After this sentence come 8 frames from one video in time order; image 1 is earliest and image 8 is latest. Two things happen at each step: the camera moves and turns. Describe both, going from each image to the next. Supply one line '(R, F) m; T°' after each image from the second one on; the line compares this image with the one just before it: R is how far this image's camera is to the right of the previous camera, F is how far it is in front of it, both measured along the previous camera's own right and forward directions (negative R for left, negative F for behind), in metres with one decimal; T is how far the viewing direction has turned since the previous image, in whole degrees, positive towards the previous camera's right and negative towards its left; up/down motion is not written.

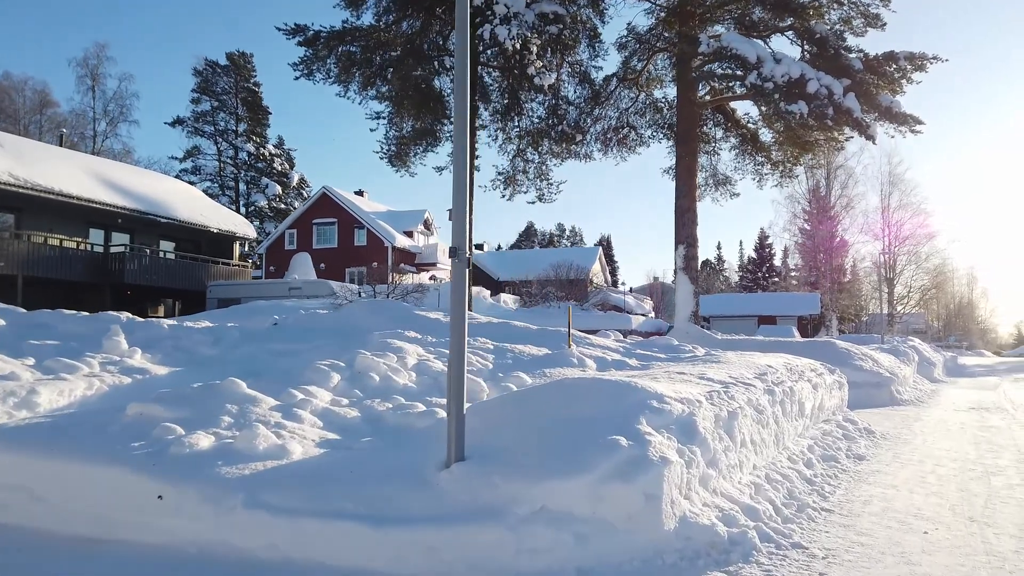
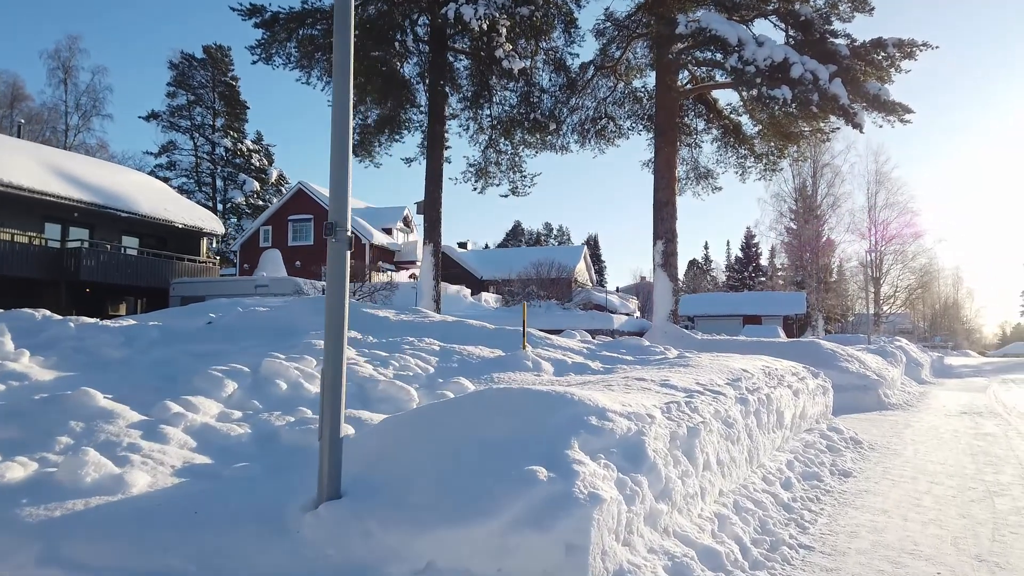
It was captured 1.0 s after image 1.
(+0.5, +0.9) m; +1°
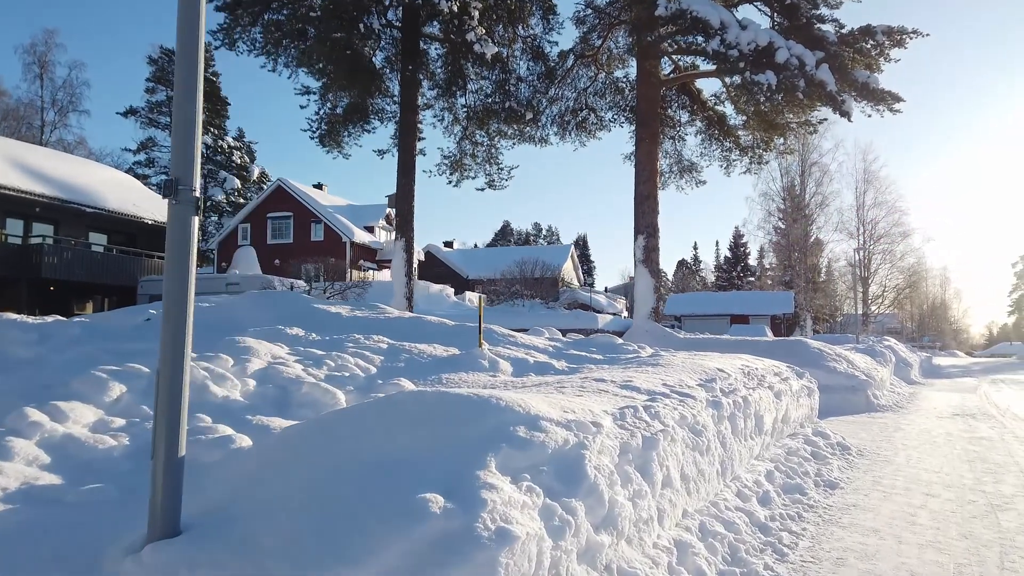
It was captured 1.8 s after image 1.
(+0.4, +0.7) m; +1°
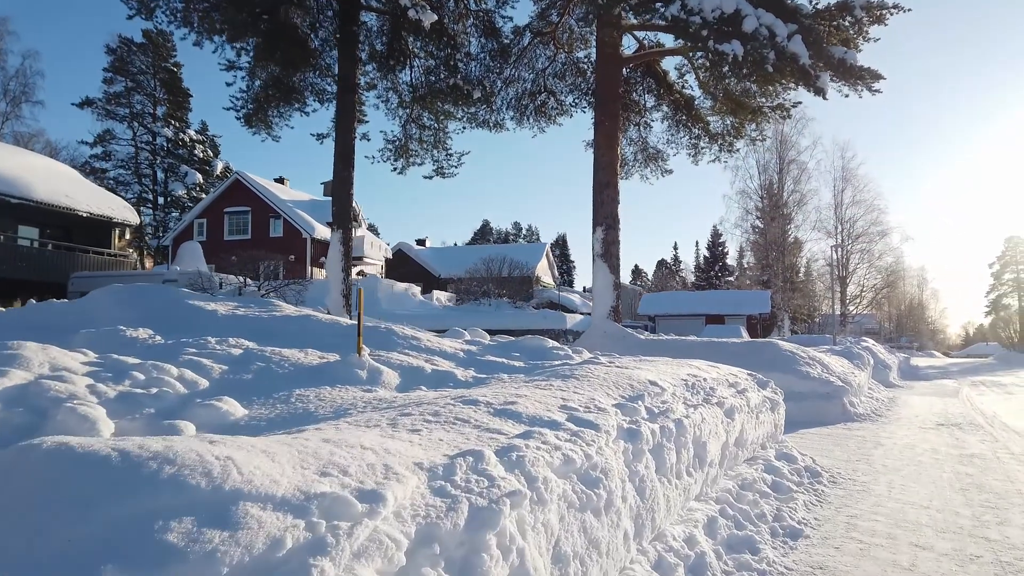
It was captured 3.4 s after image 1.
(+0.8, +1.4) m; +1°
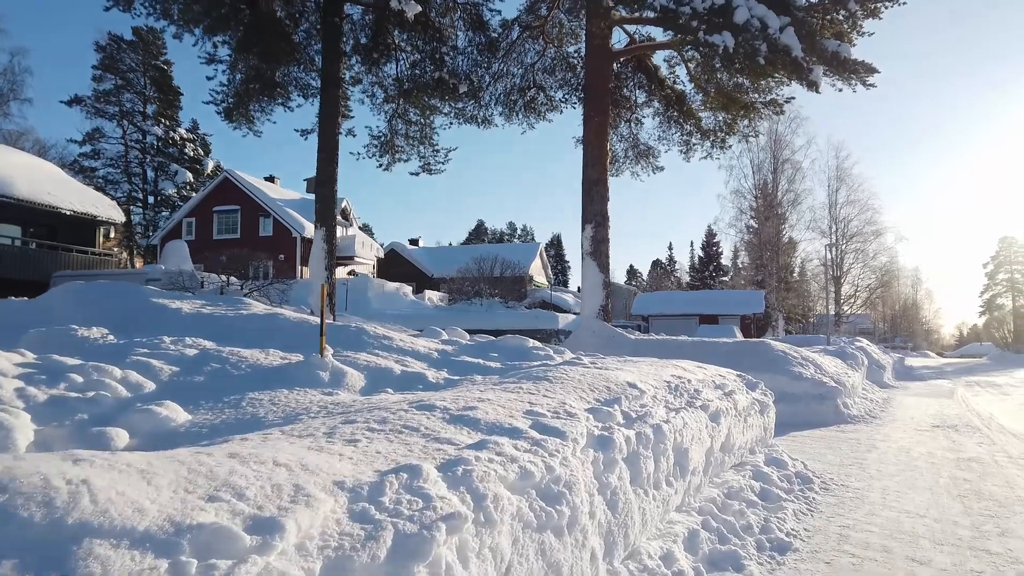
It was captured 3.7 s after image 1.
(+0.2, +0.3) m; 0°
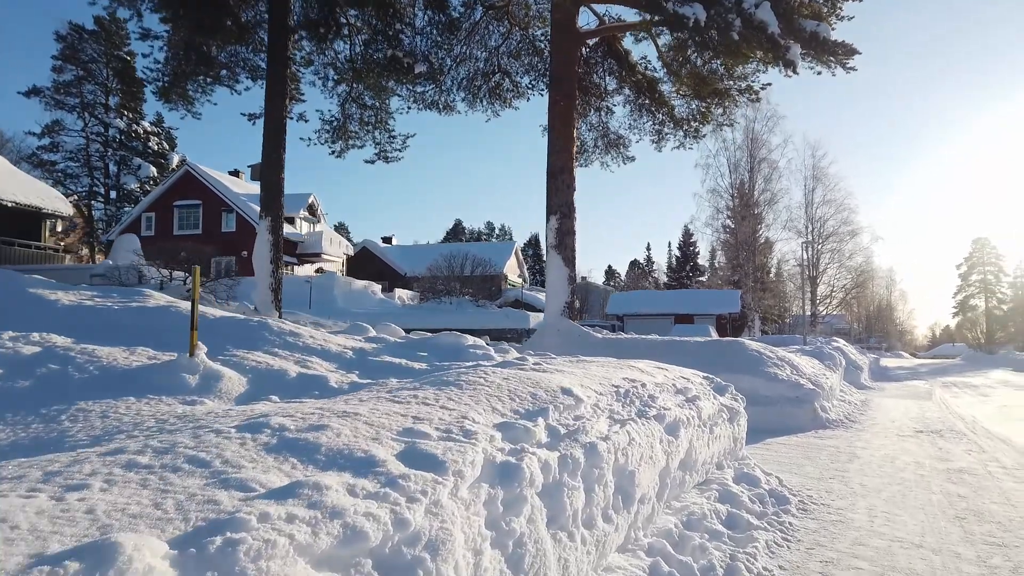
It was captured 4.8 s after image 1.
(+0.4, +0.9) m; +2°
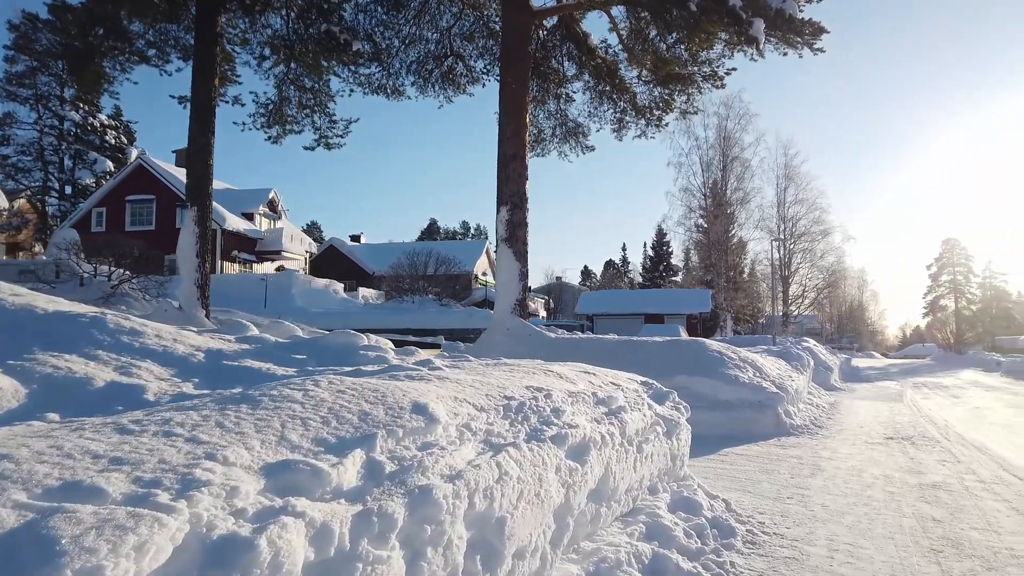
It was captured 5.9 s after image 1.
(+0.6, +0.9) m; +2°
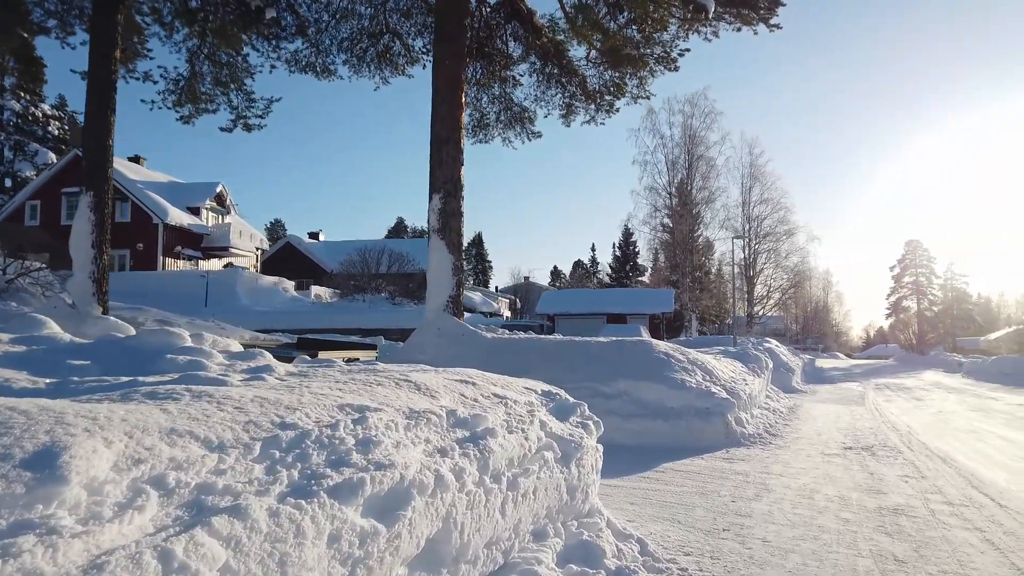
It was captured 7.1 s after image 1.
(+0.6, +1.0) m; +2°
